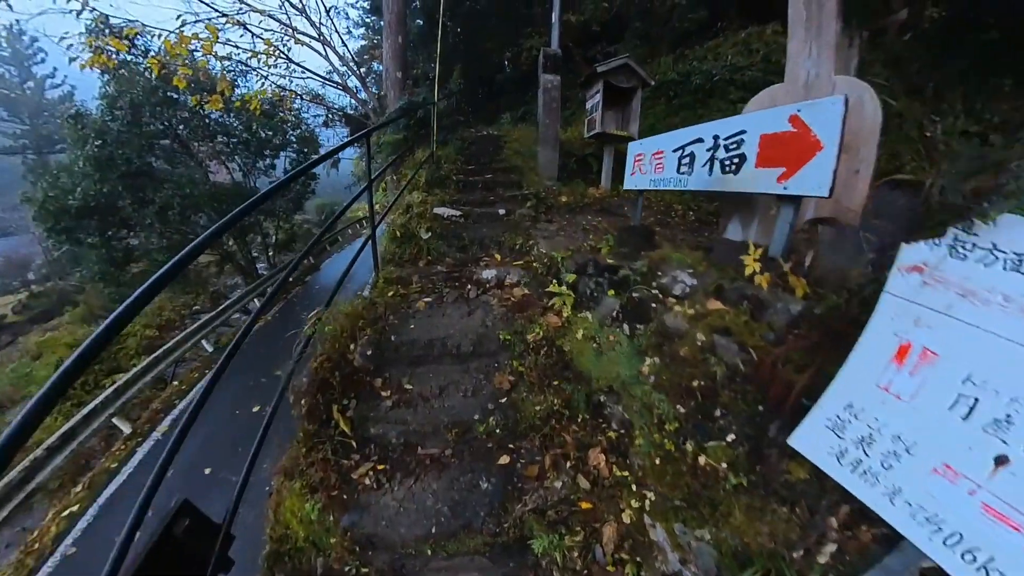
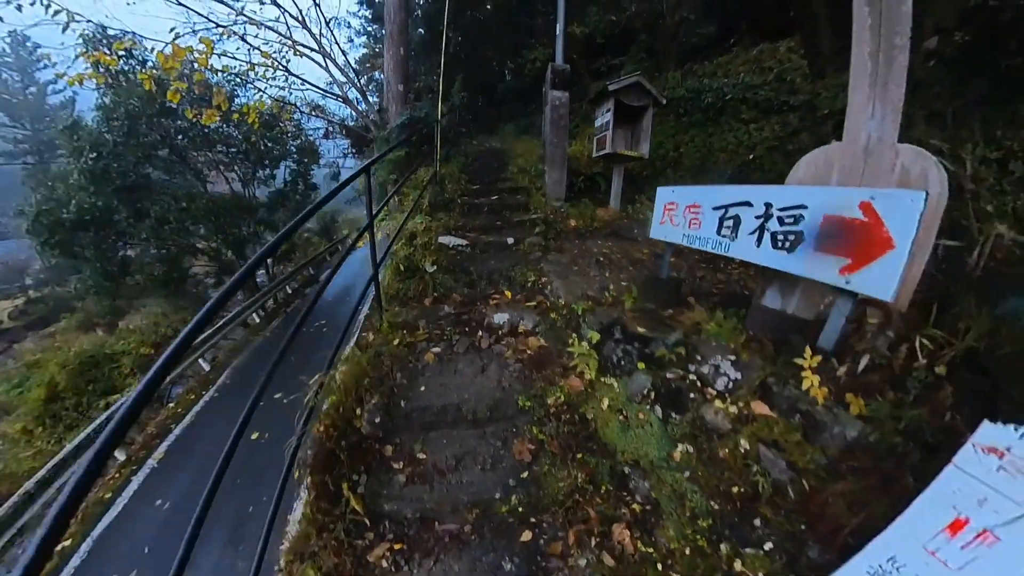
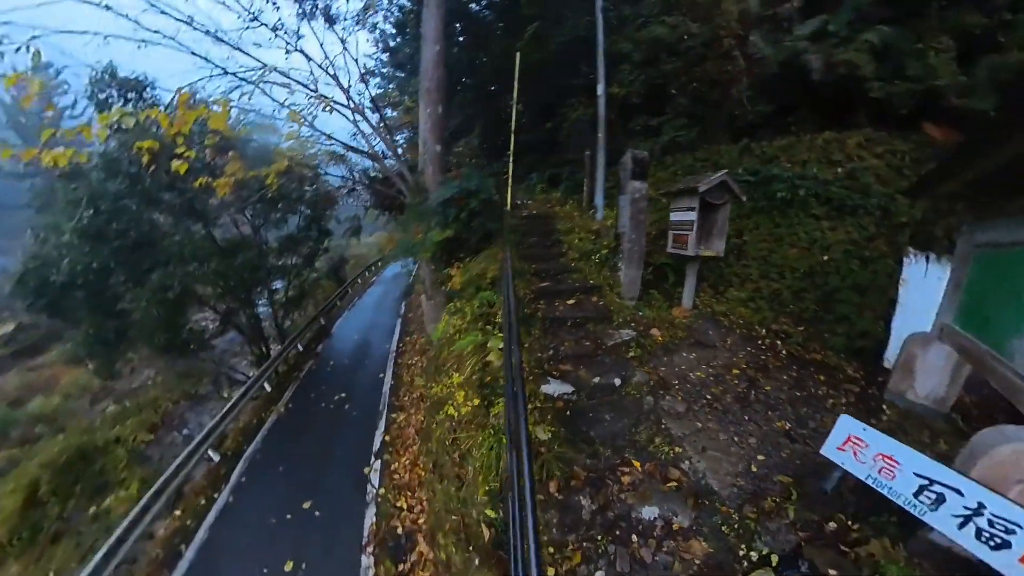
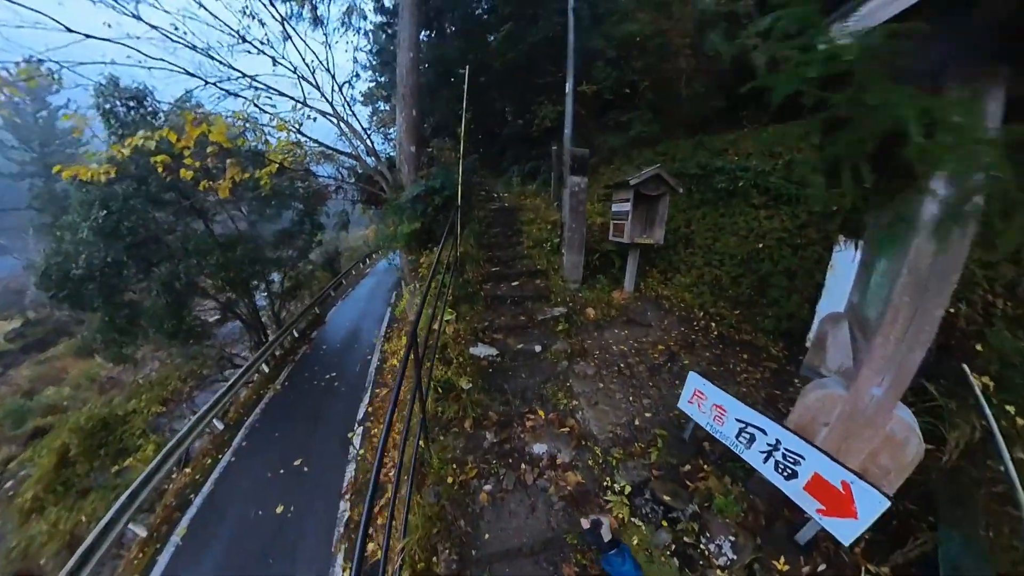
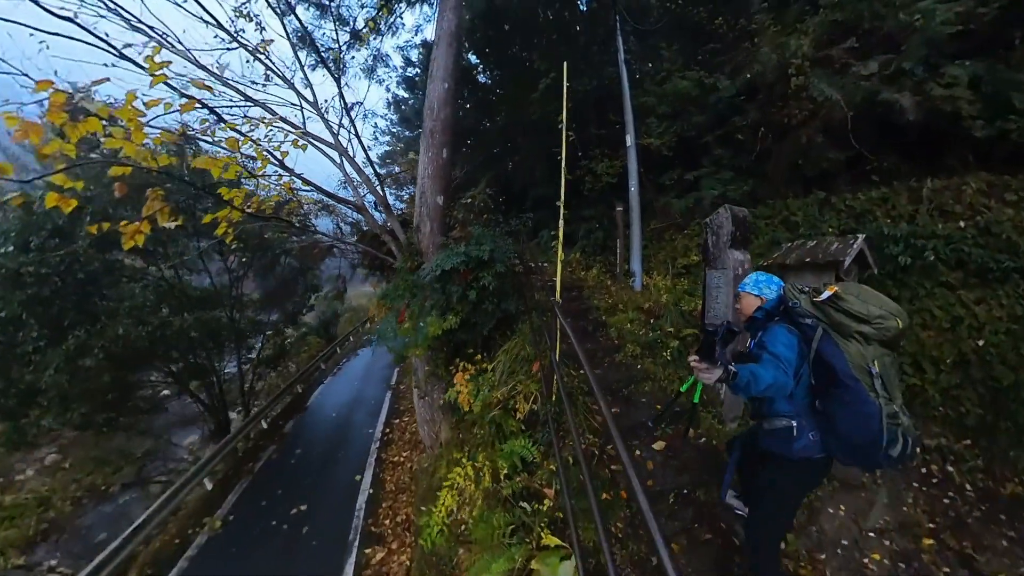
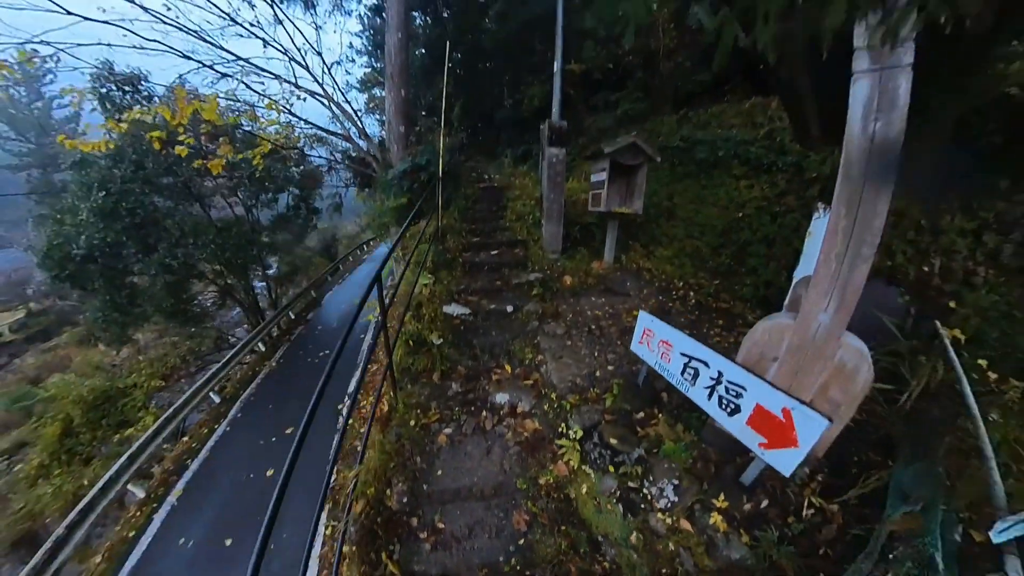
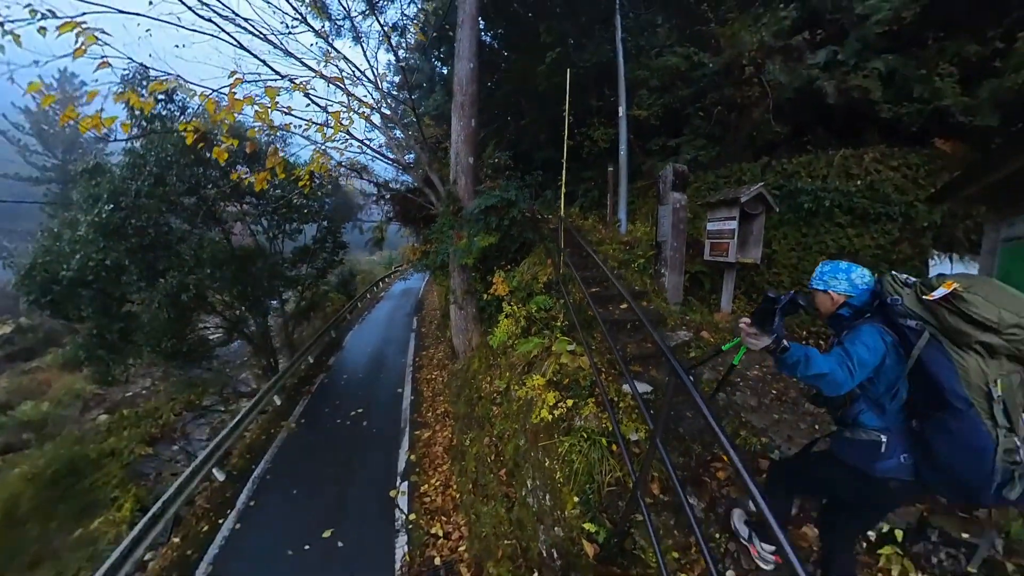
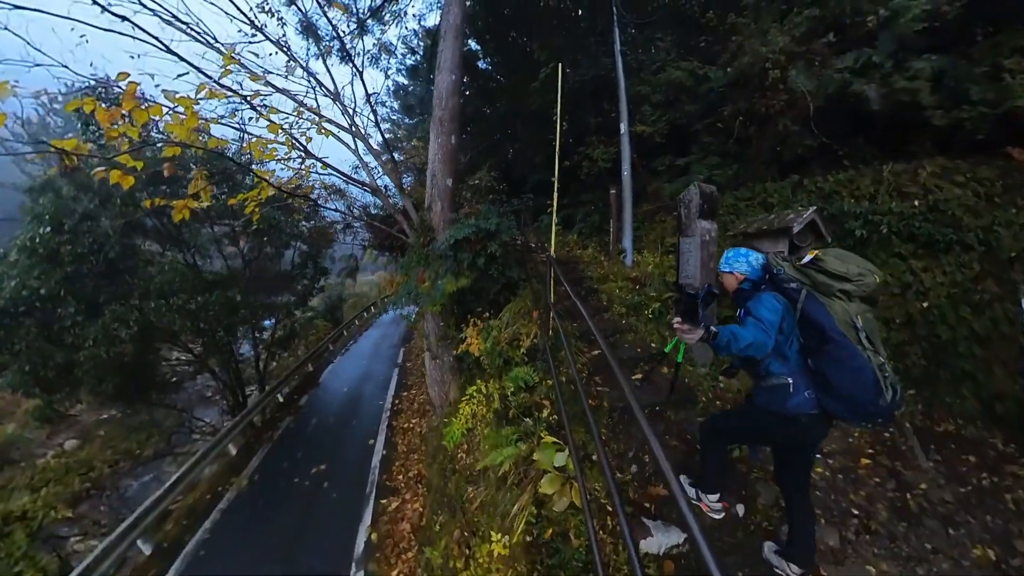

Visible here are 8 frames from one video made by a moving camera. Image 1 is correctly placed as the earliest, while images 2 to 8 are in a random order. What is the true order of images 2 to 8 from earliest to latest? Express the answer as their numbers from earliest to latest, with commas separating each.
2, 6, 4, 3, 7, 8, 5
